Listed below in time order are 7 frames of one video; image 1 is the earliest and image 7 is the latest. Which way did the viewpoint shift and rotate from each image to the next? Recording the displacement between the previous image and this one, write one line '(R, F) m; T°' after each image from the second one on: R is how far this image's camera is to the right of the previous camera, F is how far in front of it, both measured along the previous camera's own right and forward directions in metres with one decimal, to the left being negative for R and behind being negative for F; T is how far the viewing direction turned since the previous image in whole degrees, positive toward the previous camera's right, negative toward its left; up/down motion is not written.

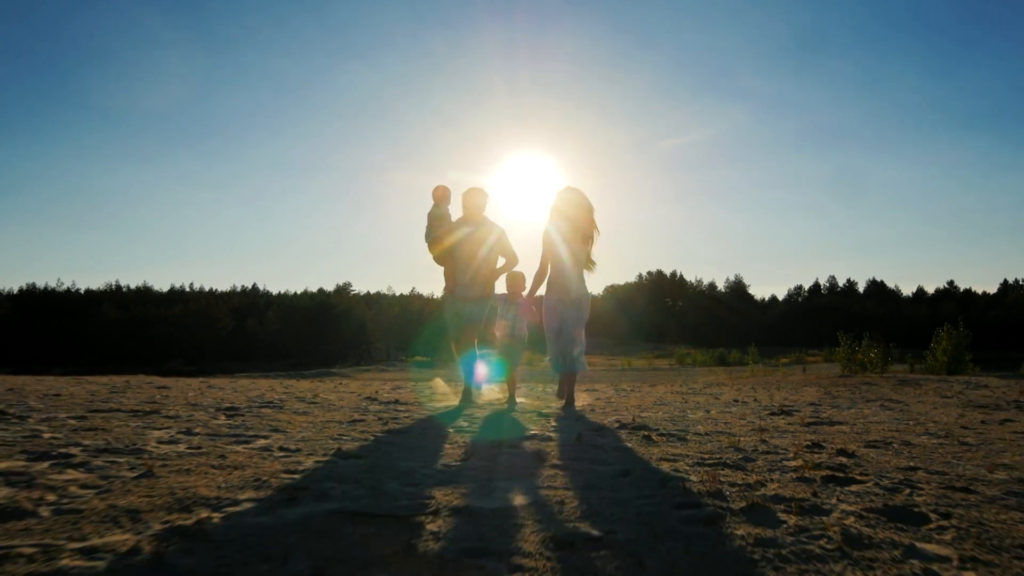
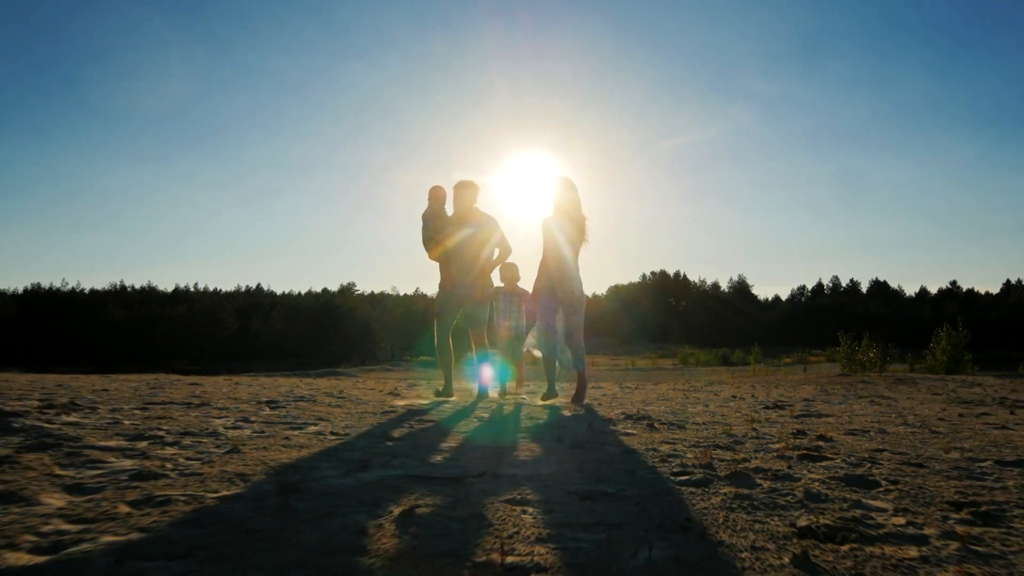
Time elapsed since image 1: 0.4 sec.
(-0.1, -0.5) m; 0°
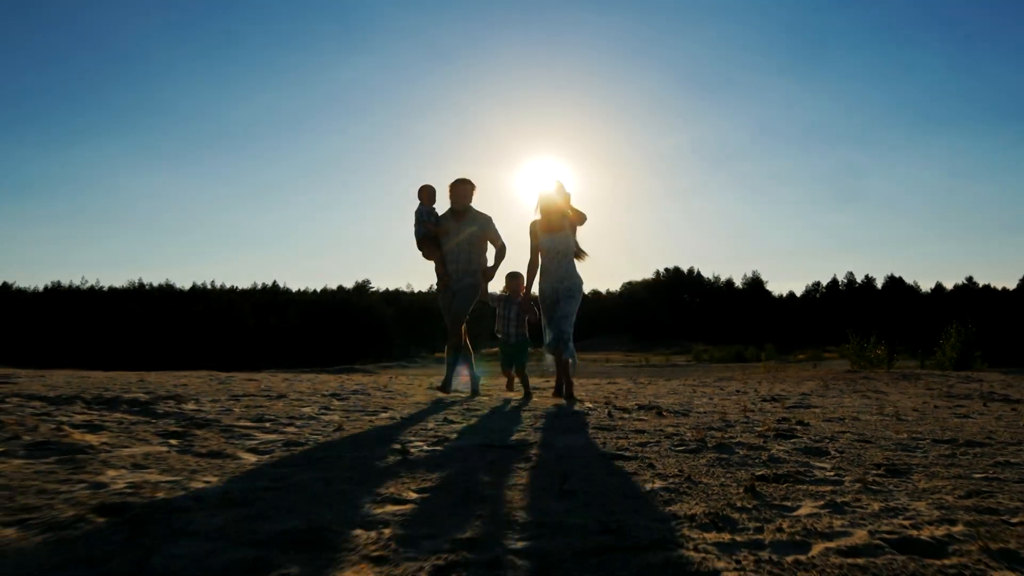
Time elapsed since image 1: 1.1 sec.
(-0.1, -1.0) m; -1°
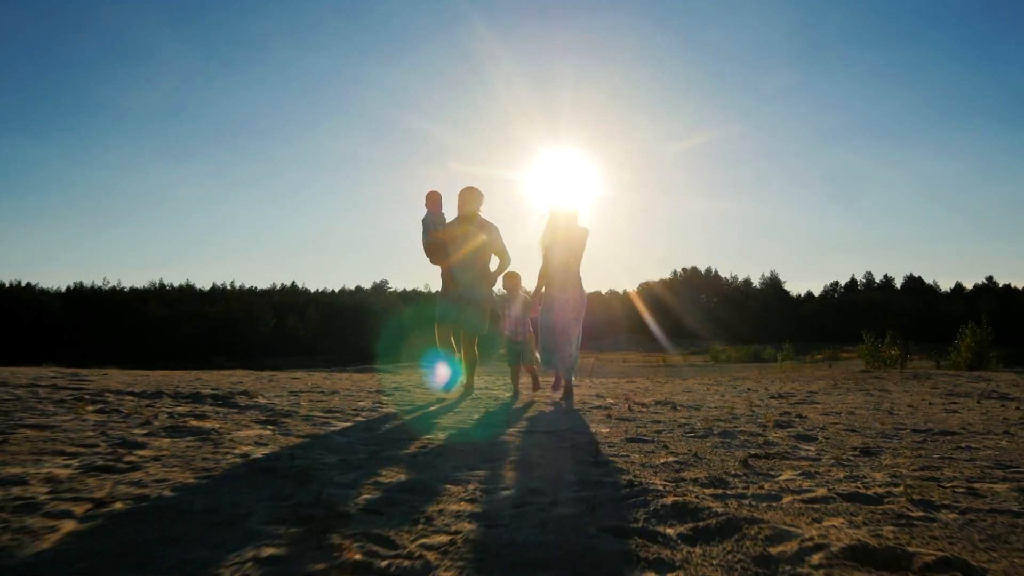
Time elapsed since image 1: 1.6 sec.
(-0.1, -0.7) m; -1°
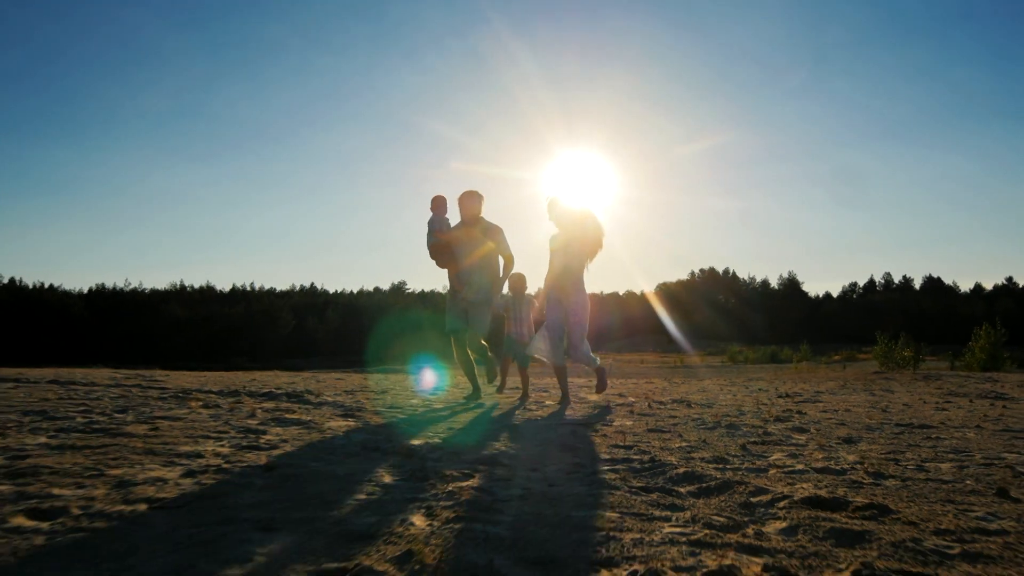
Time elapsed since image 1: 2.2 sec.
(-0.2, -0.9) m; -1°
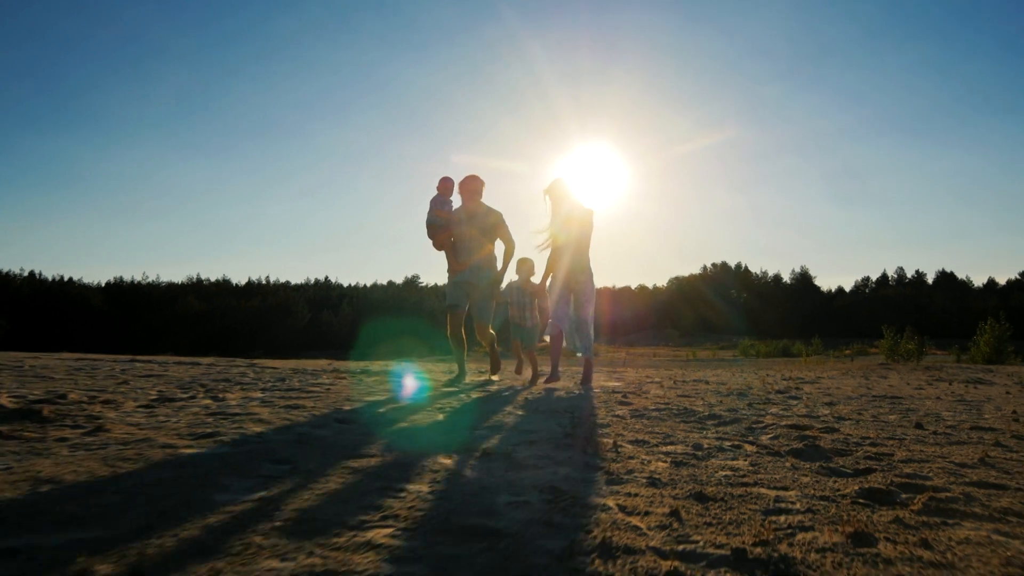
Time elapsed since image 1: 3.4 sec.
(-0.5, -1.6) m; -1°
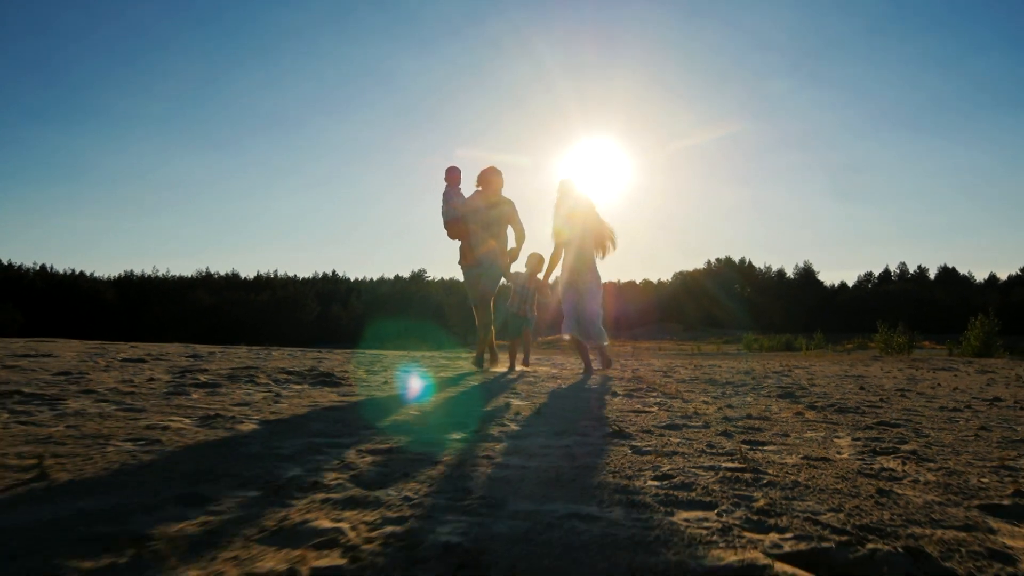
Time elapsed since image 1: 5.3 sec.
(-0.8, -2.5) m; 0°
